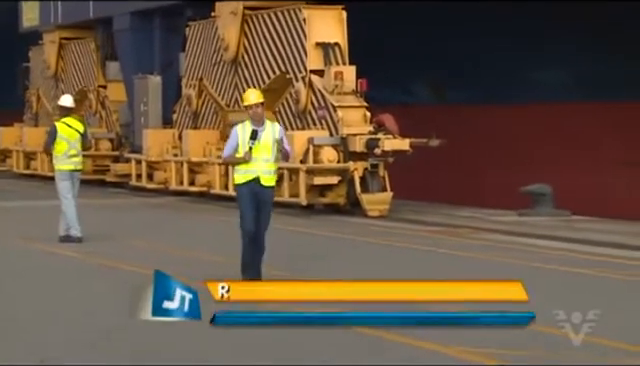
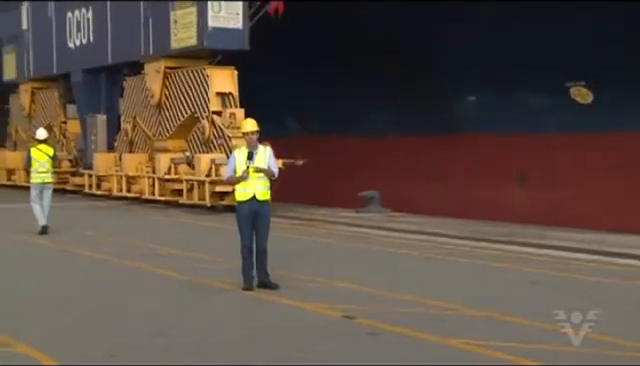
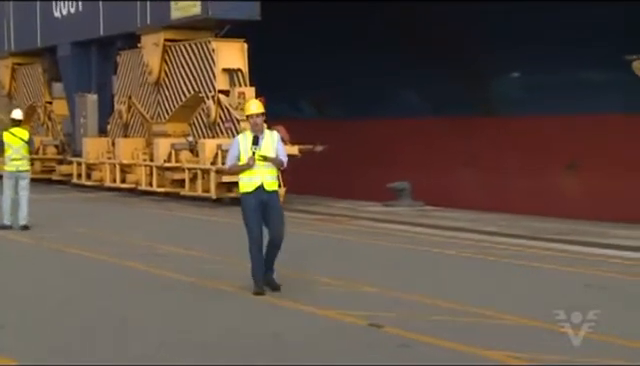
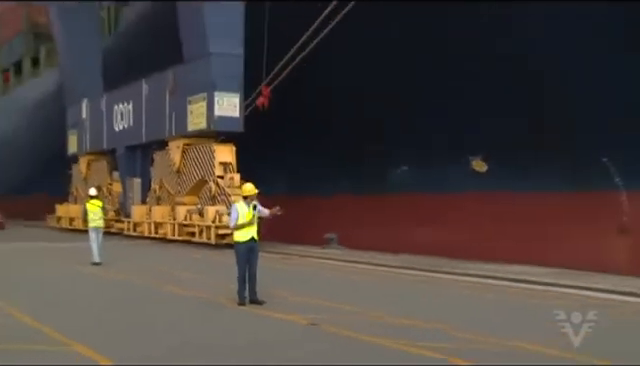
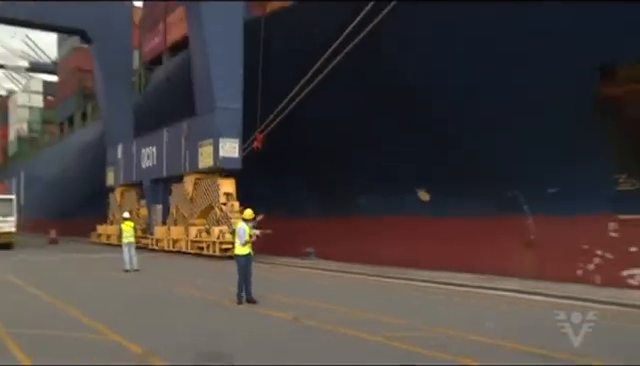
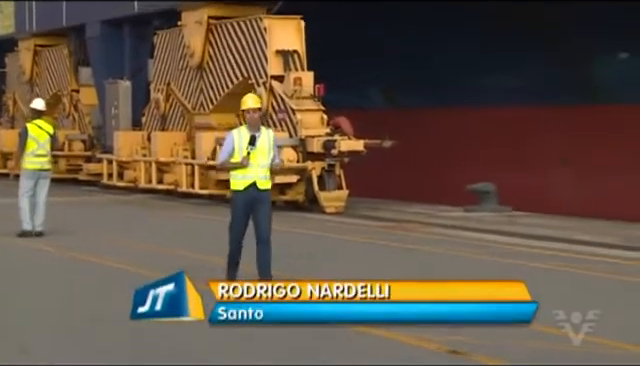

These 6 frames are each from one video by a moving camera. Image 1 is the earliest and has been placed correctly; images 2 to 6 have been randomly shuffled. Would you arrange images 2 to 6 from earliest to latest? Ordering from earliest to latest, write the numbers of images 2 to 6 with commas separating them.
6, 3, 2, 4, 5
